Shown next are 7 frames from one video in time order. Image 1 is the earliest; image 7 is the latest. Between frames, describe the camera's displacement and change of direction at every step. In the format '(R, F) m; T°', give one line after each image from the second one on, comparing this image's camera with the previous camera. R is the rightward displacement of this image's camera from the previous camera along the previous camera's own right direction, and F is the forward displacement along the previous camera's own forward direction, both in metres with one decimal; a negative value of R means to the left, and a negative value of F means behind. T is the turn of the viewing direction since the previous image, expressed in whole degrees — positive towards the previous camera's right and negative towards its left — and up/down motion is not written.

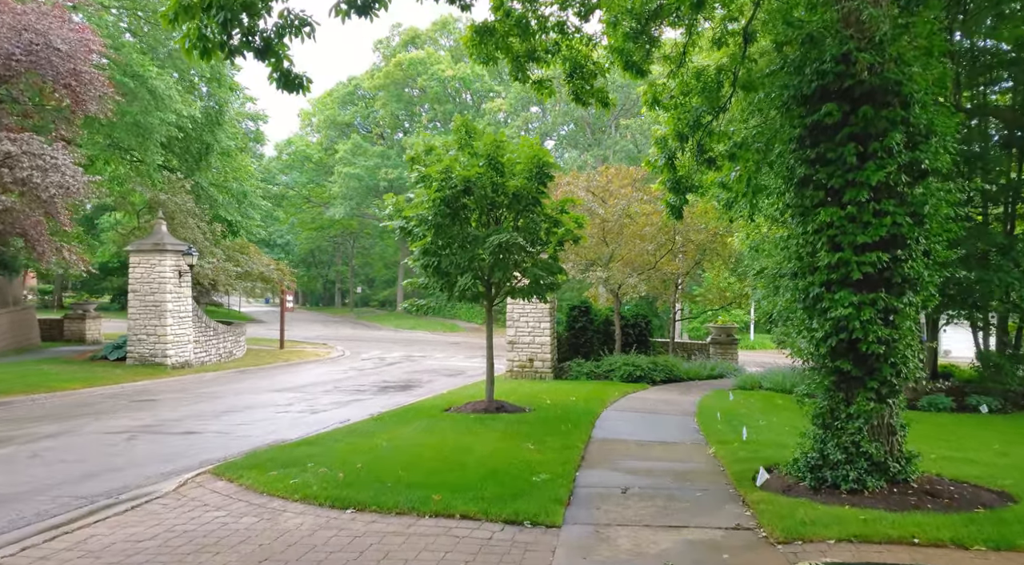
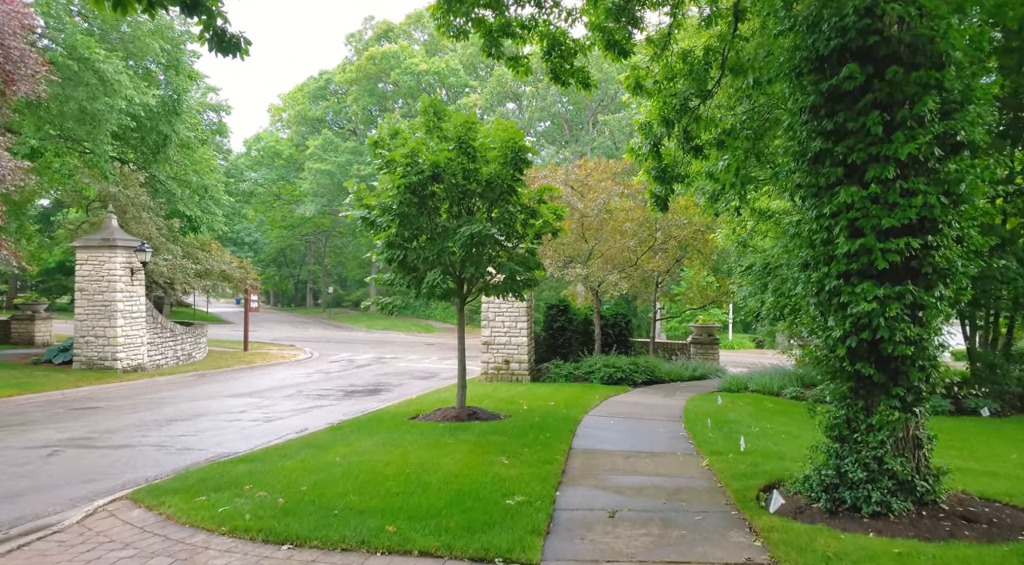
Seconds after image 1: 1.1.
(0.0, +0.9) m; +2°
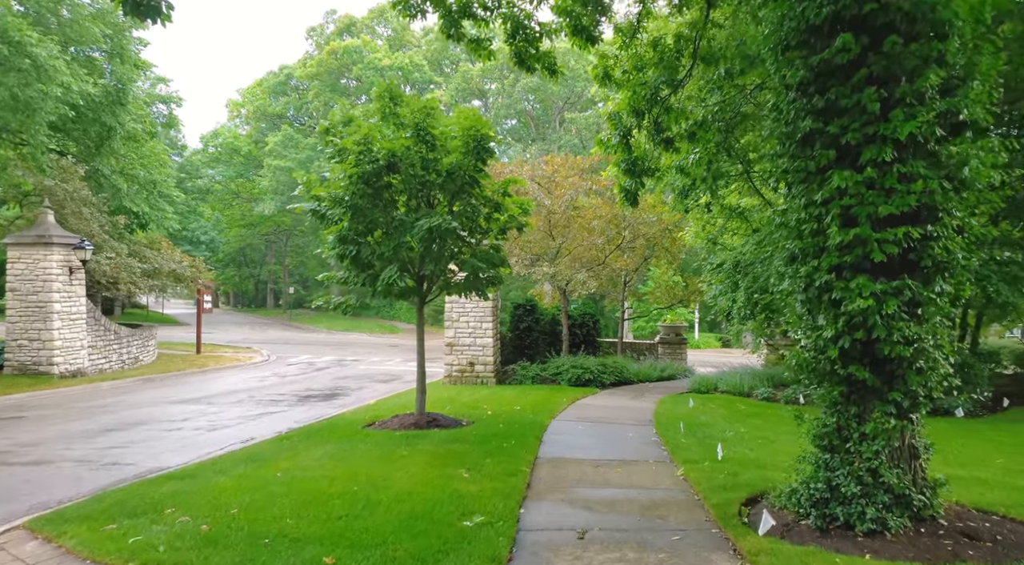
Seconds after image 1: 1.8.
(+0.1, +0.6) m; +2°
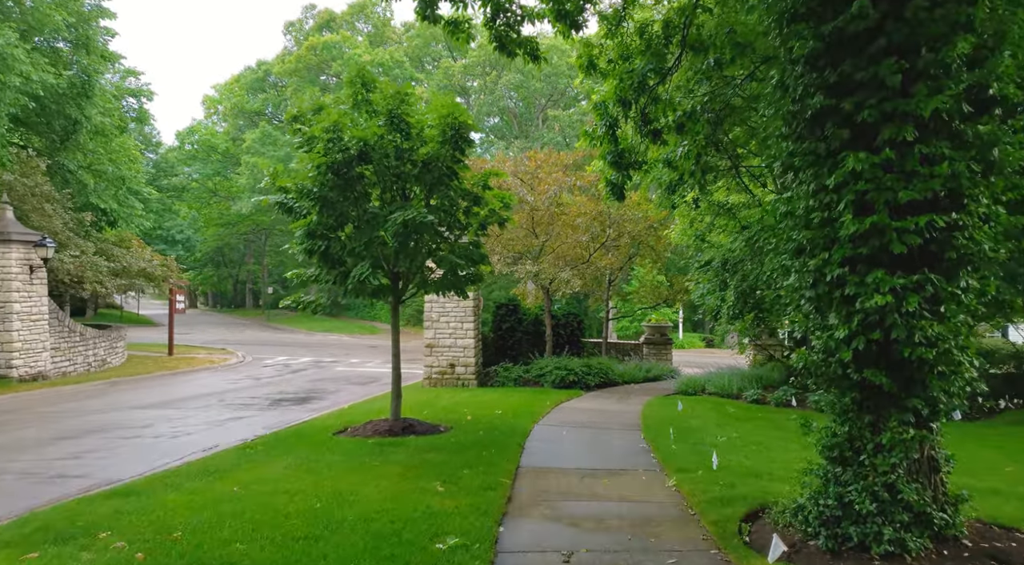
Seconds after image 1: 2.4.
(0.0, +0.5) m; +1°
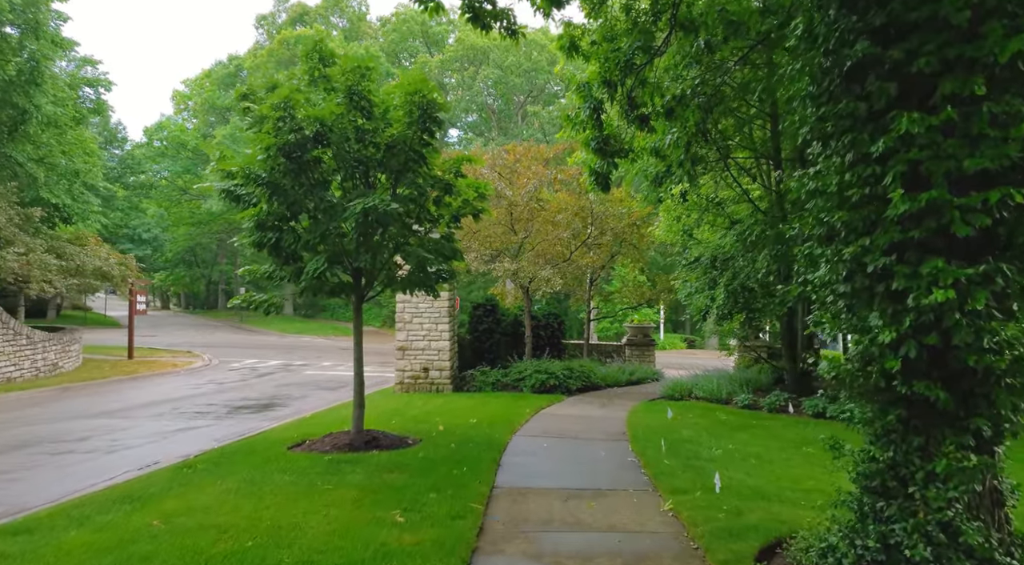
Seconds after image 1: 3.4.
(+0.1, +0.8) m; +1°
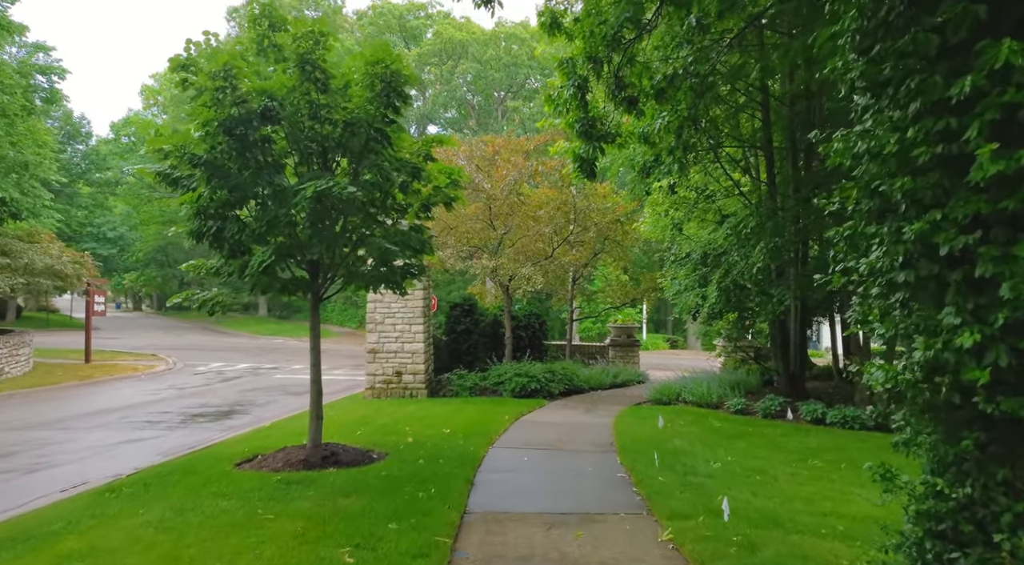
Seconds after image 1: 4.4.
(+0.1, +0.8) m; +1°
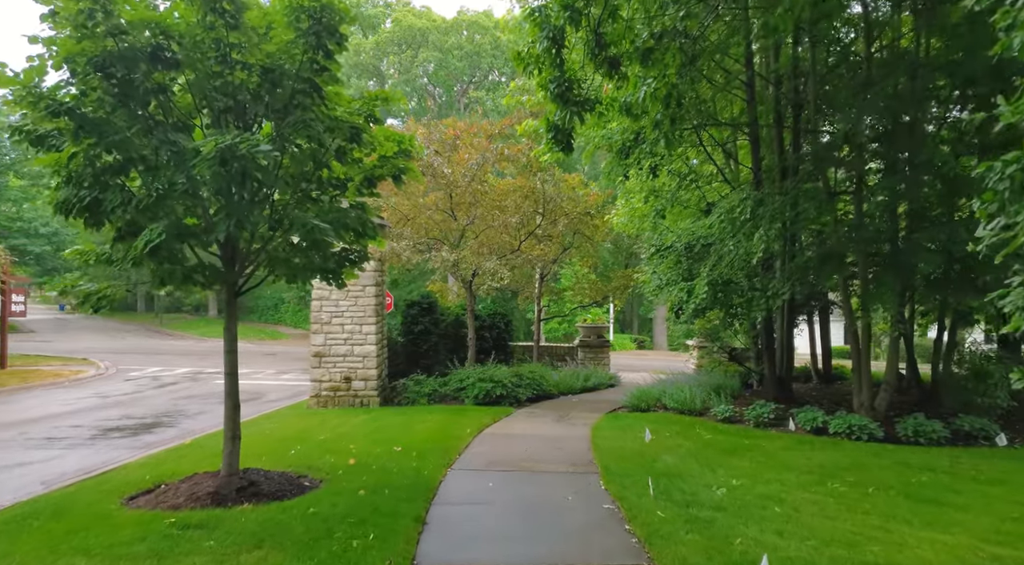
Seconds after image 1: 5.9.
(0.0, +1.3) m; +3°
